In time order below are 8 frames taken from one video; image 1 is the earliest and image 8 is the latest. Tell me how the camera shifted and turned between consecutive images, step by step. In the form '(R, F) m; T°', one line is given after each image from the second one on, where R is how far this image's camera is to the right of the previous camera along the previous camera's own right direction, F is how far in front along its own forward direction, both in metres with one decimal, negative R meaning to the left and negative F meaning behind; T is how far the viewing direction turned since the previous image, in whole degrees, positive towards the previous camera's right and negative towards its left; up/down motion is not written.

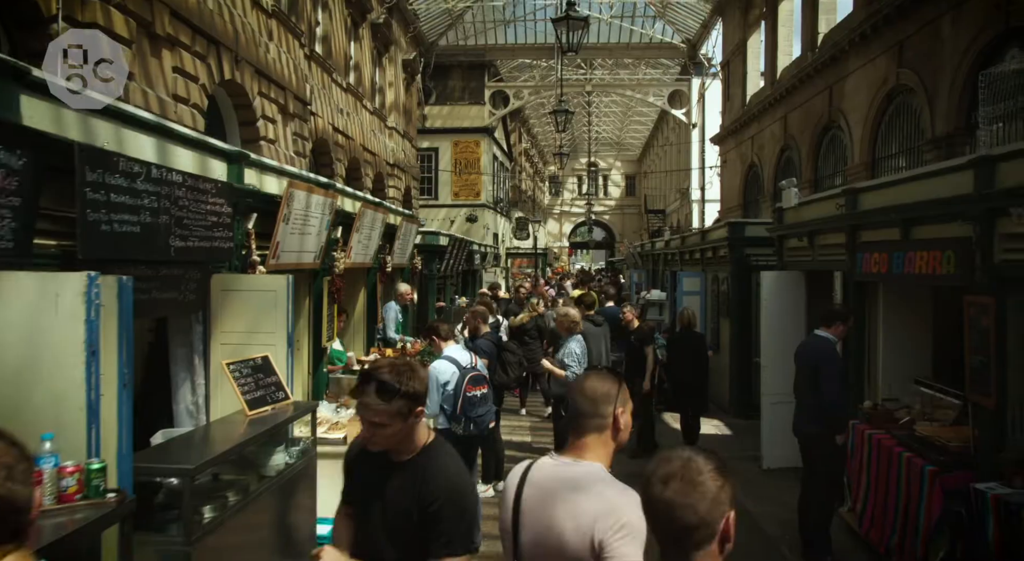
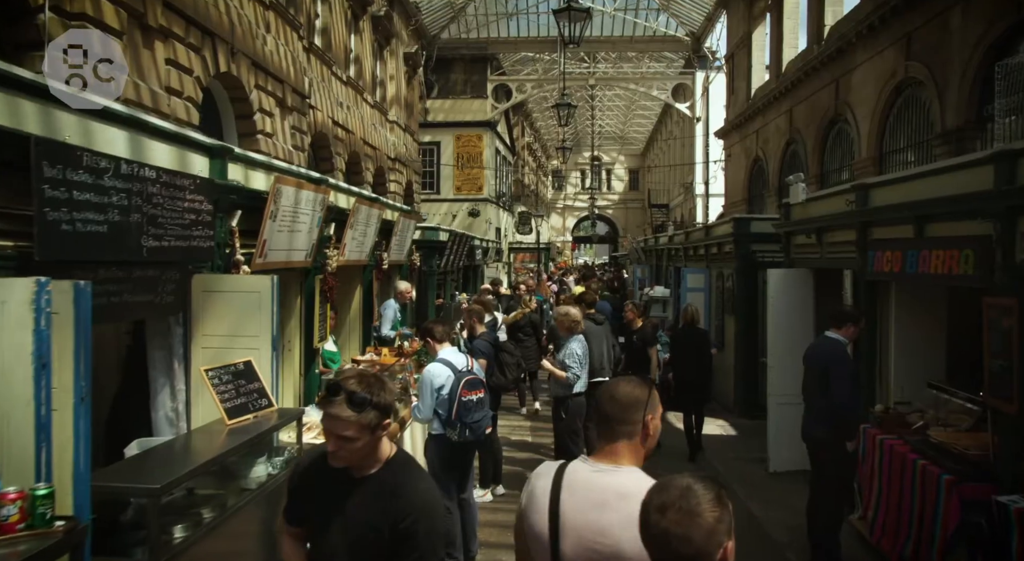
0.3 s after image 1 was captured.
(0.0, +0.2) m; 0°
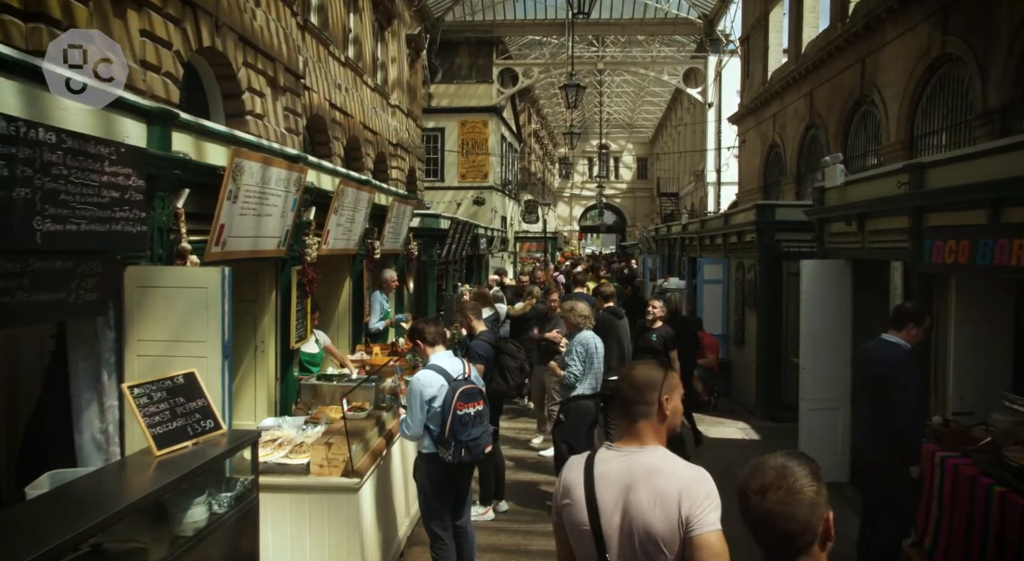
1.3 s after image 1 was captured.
(0.0, +0.8) m; 0°
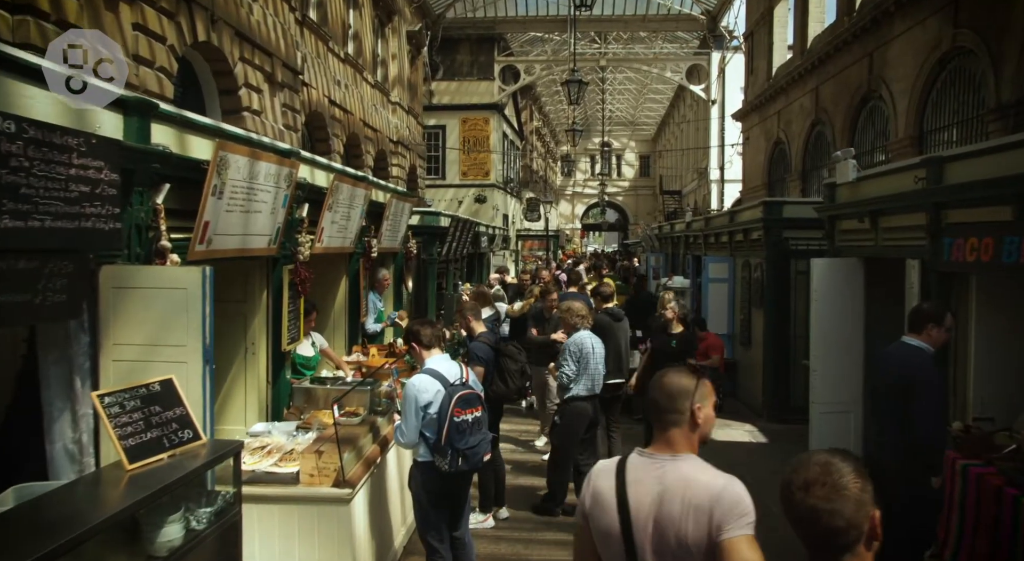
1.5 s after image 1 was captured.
(0.0, +0.2) m; 0°
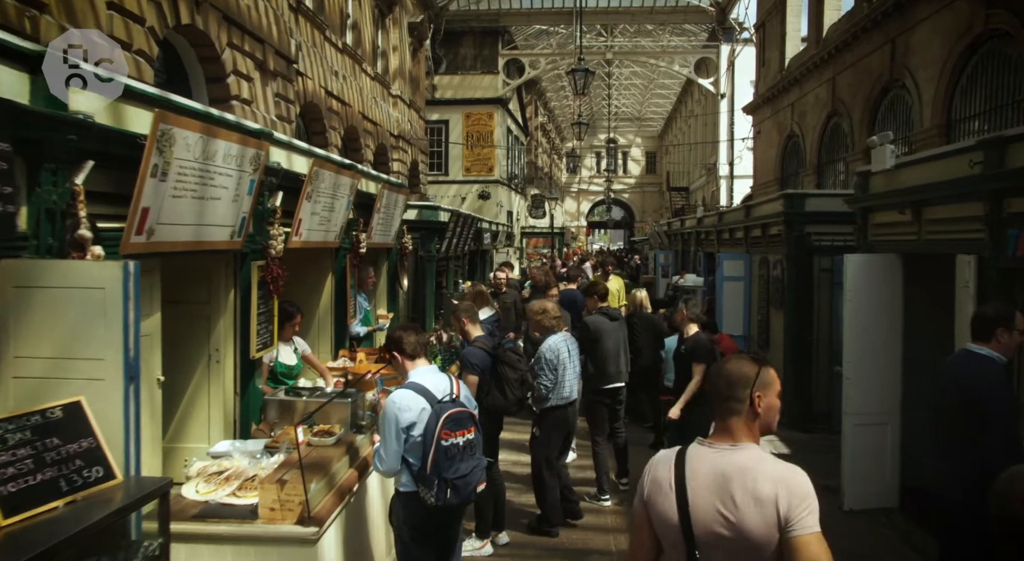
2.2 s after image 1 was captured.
(0.0, +0.7) m; 0°
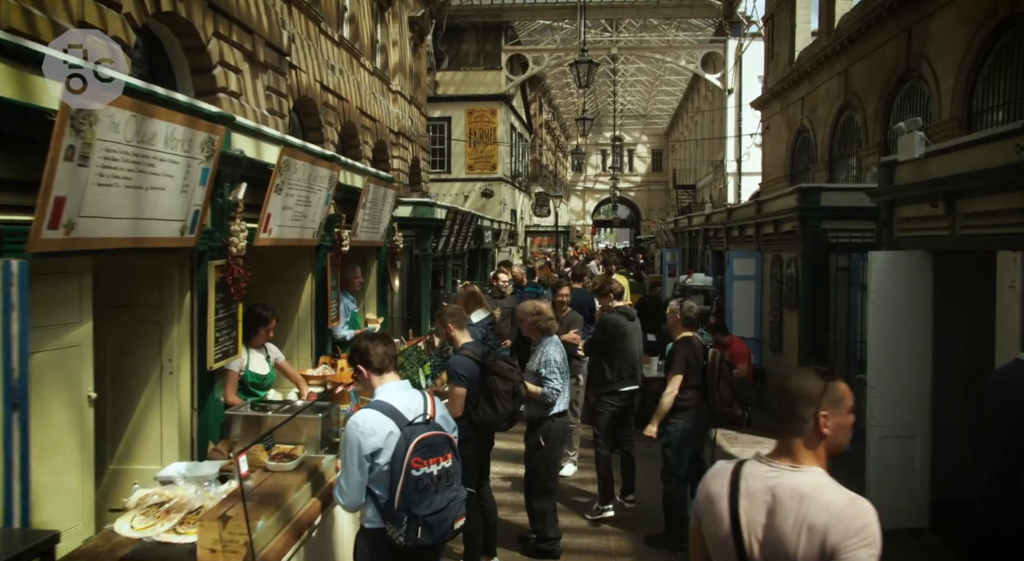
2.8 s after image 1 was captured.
(+0.1, +0.5) m; 0°
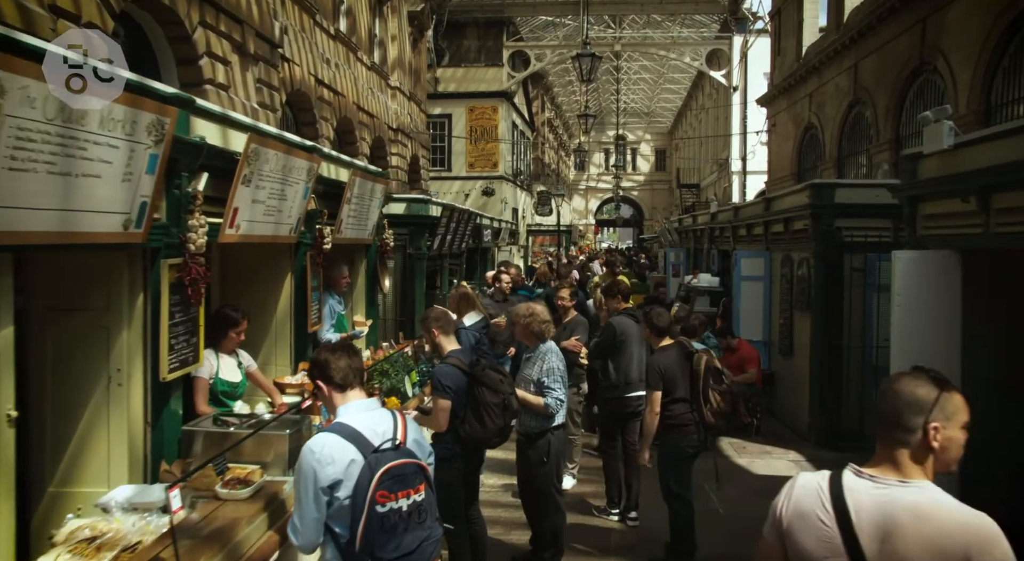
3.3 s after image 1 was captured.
(+0.1, +0.5) m; 0°
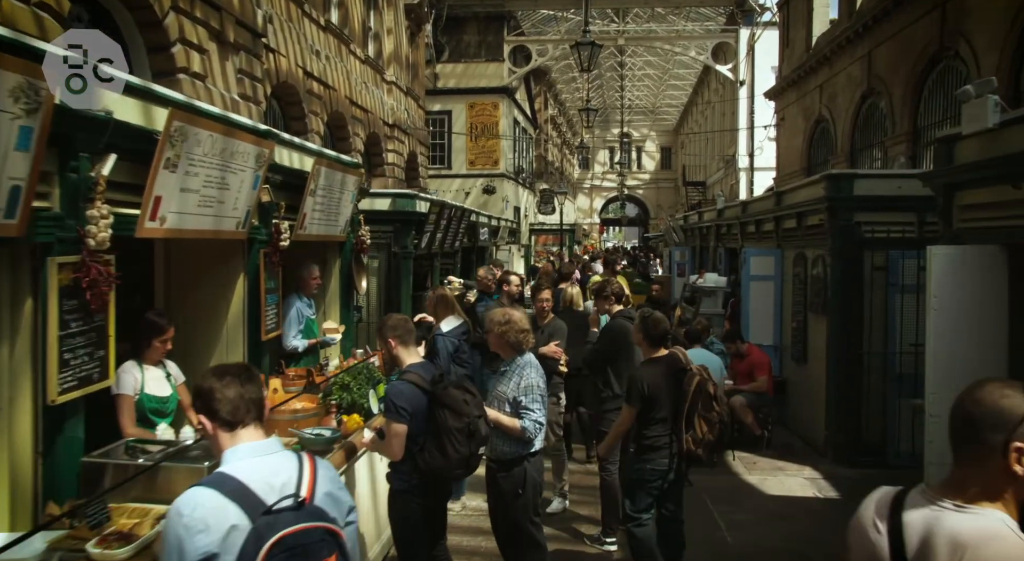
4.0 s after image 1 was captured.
(+0.2, +0.7) m; 0°
